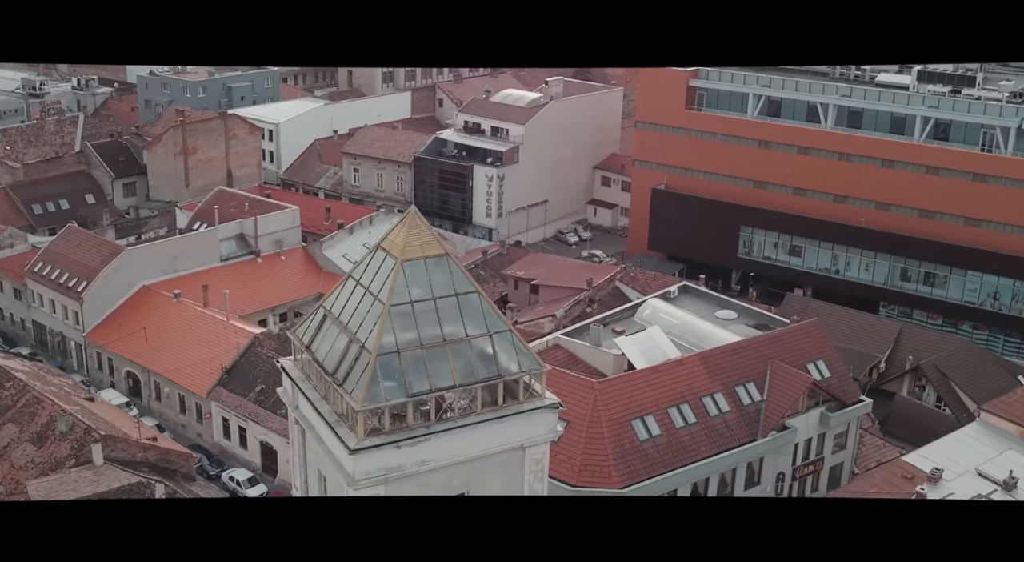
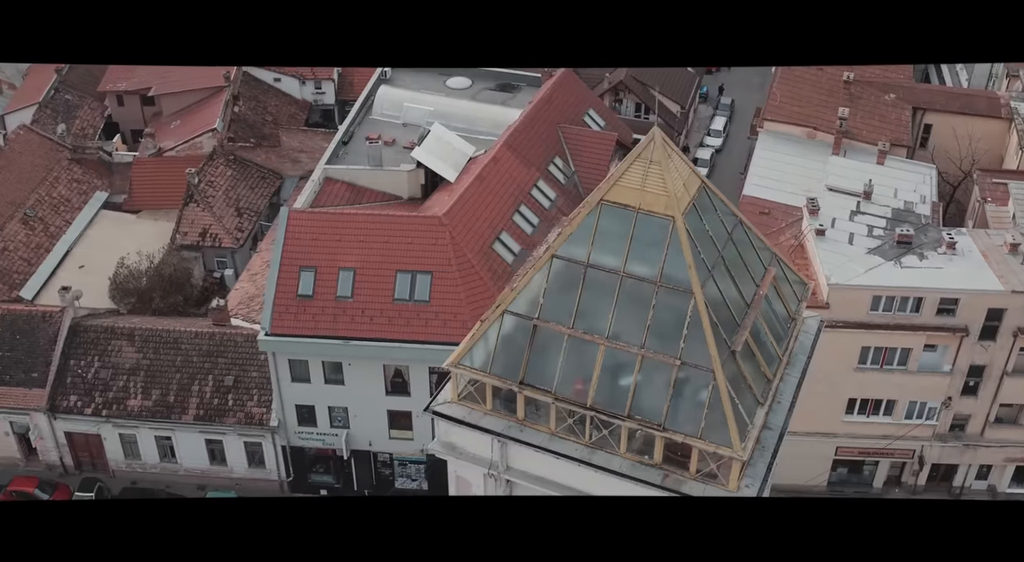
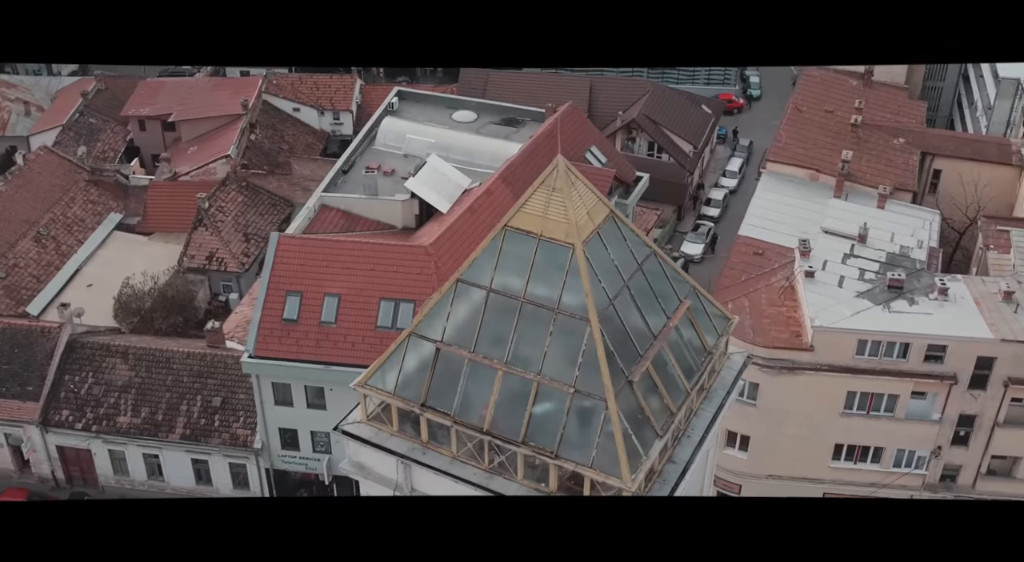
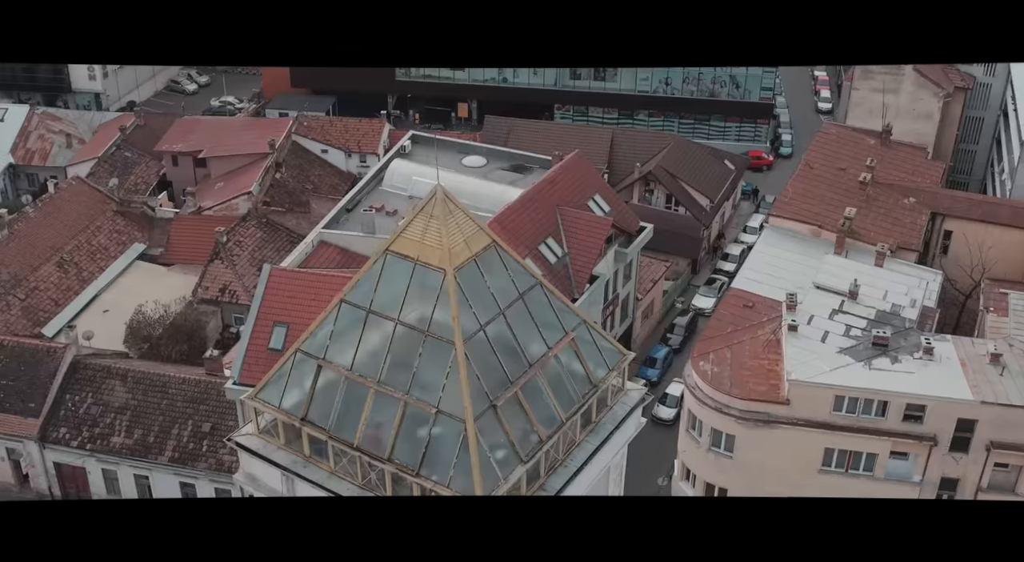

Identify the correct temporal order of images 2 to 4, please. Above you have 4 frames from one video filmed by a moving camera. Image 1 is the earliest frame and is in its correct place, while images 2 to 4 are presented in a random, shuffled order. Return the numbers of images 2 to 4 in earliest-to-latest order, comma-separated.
4, 3, 2
